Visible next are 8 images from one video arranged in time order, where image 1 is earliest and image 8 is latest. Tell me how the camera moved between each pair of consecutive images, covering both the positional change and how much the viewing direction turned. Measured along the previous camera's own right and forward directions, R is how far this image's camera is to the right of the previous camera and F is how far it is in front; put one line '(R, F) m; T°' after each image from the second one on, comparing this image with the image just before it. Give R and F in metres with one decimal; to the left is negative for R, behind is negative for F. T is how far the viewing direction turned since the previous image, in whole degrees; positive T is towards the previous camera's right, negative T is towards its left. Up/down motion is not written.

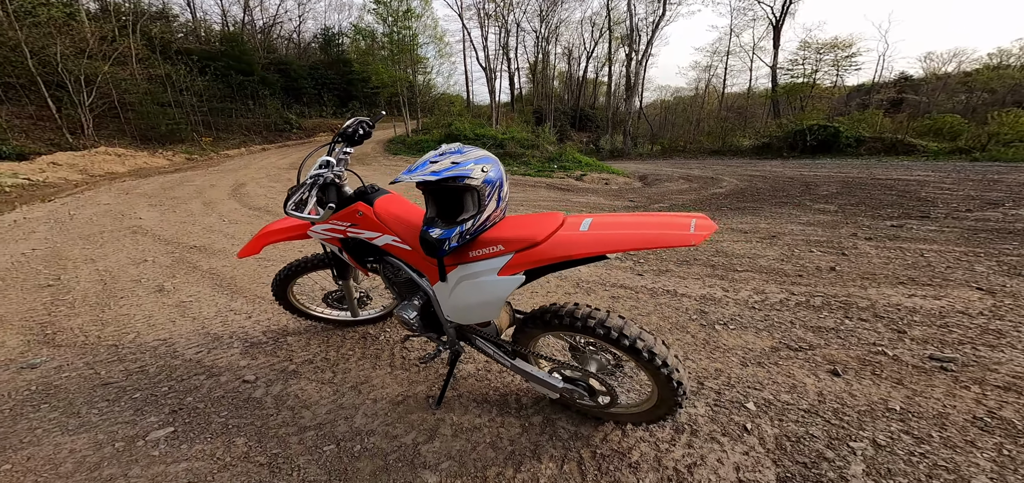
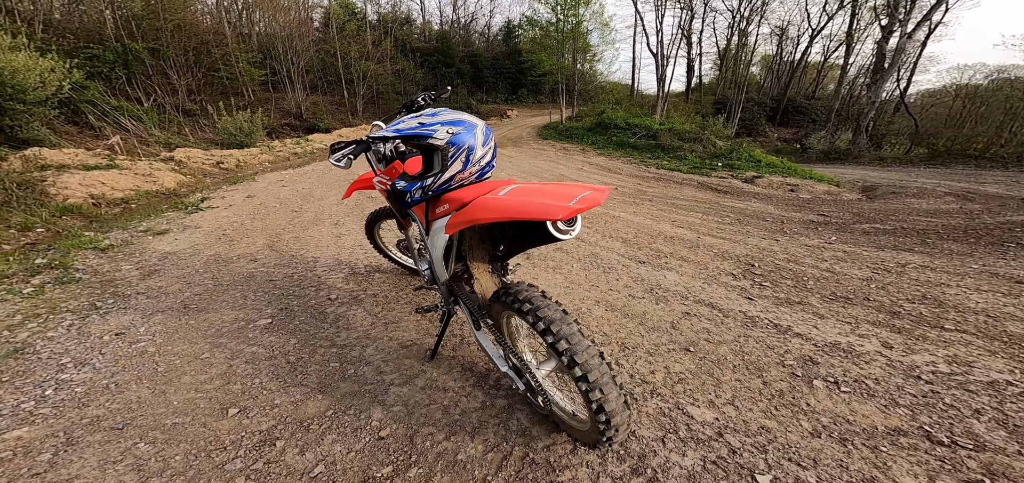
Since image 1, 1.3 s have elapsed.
(+0.9, +0.3) m; -25°
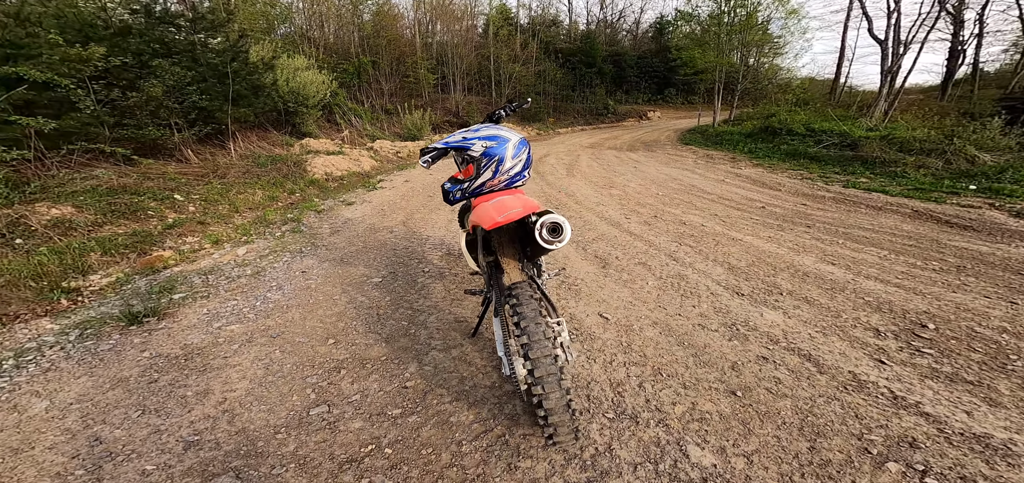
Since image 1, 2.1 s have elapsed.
(+0.7, -0.1) m; -22°
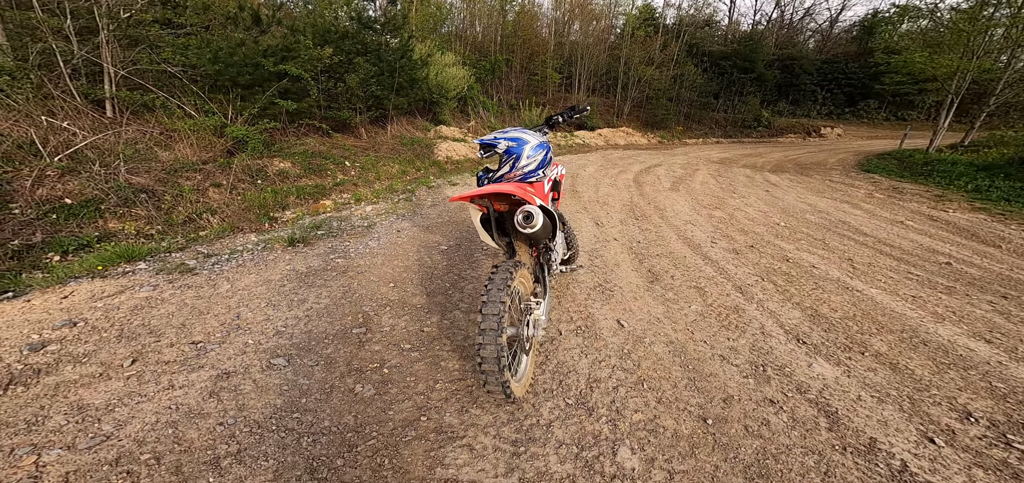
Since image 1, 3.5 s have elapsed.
(+0.7, -0.2) m; -18°
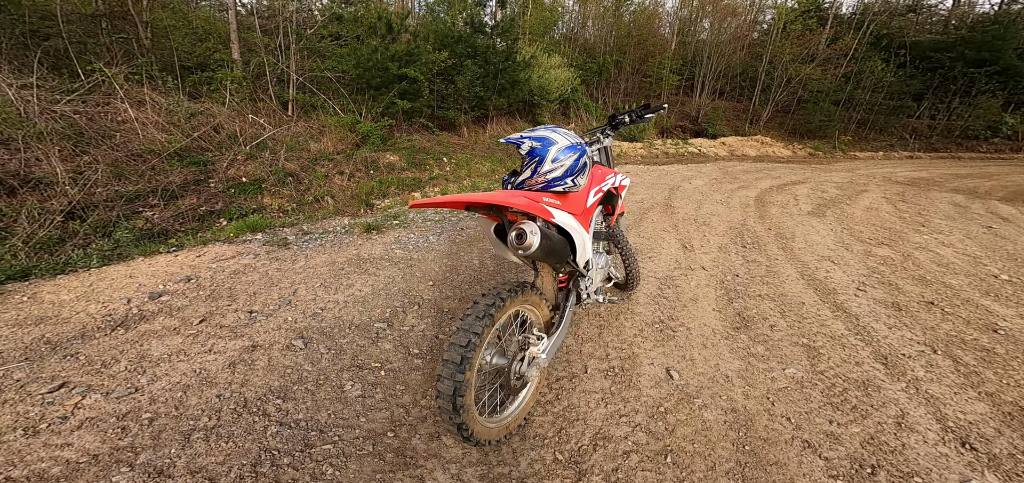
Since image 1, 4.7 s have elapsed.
(+0.5, +0.4) m; -17°
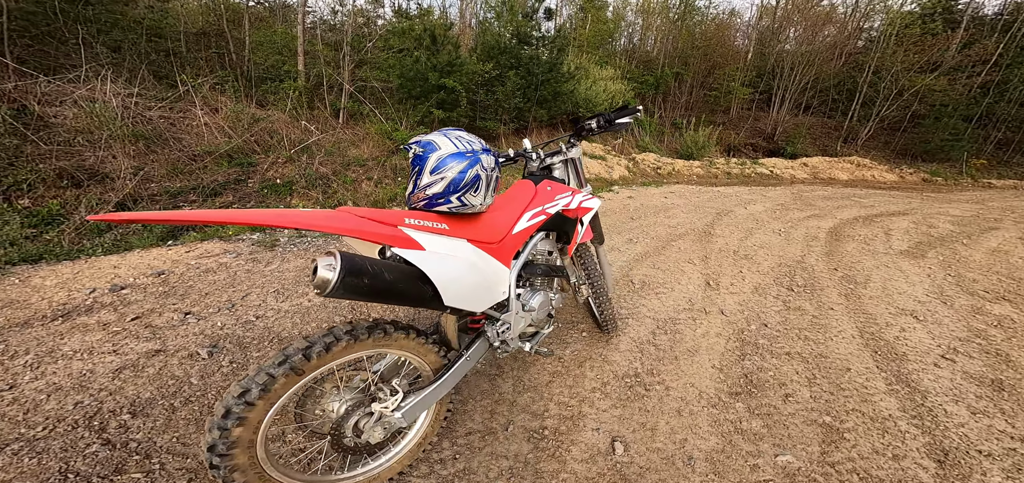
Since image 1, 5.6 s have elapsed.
(+0.8, +0.4) m; -10°
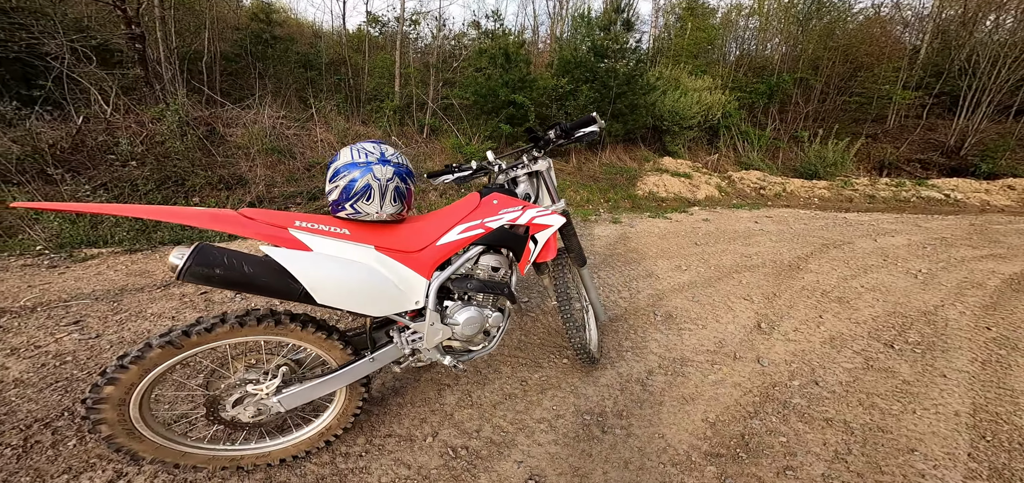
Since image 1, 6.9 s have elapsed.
(+0.9, +0.2) m; -17°
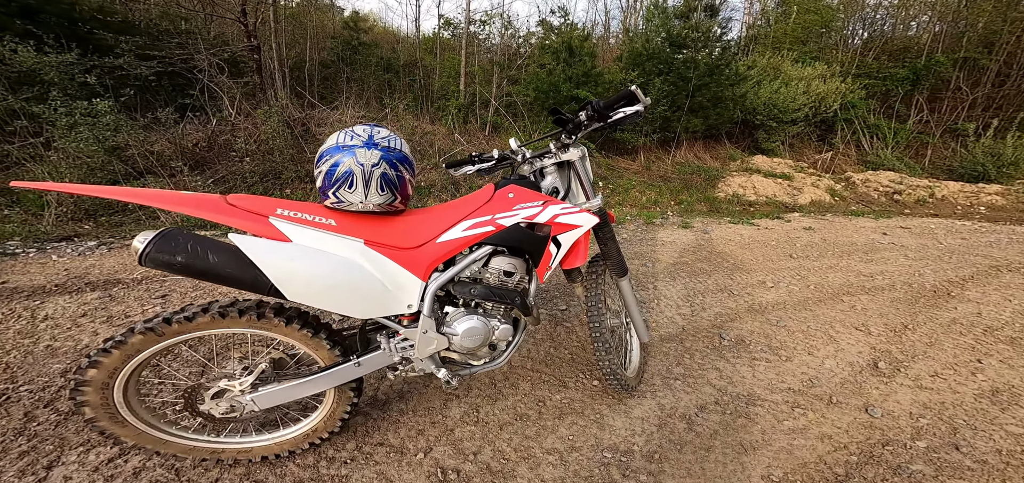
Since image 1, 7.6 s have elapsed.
(+0.3, +0.3) m; -13°
